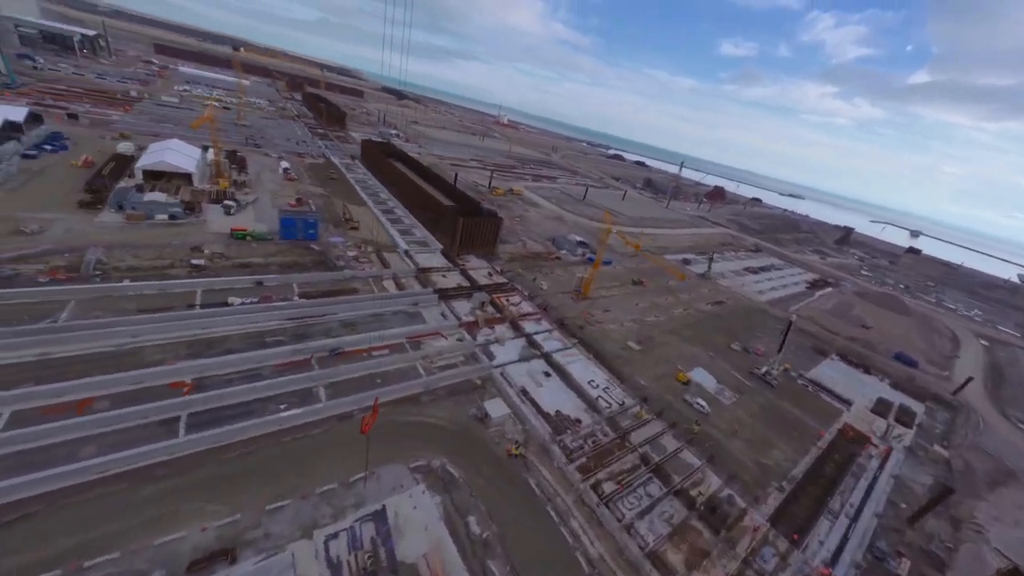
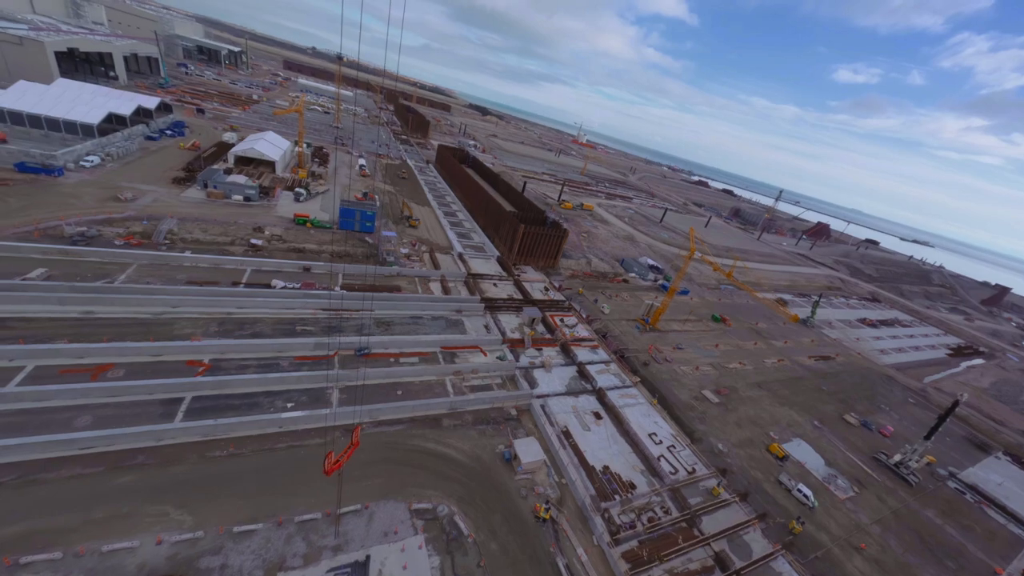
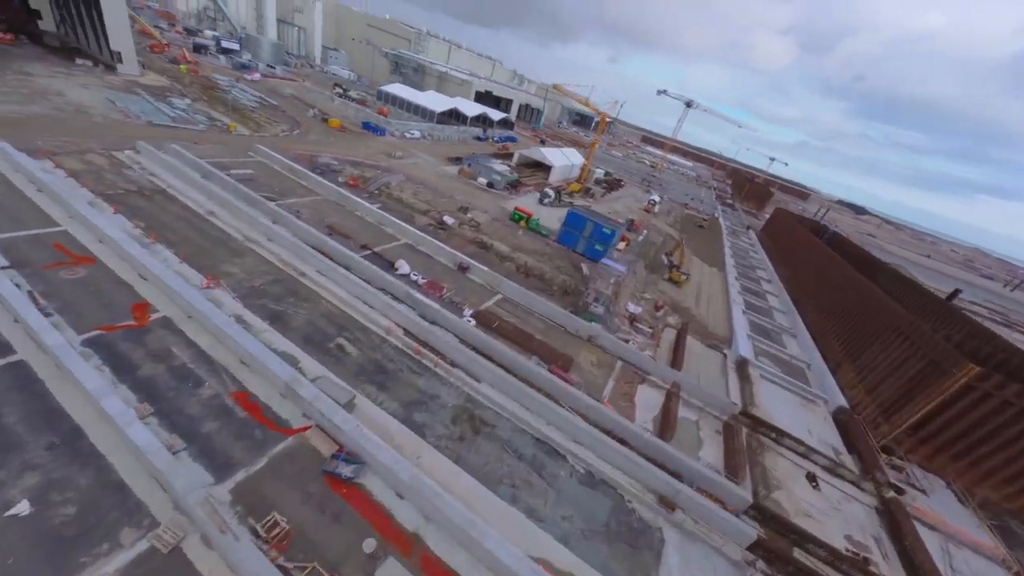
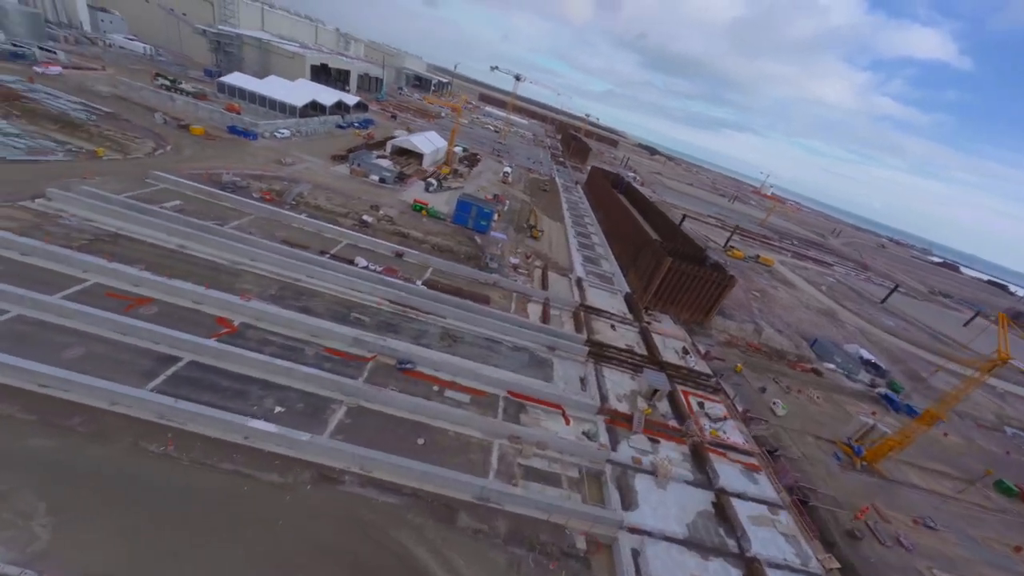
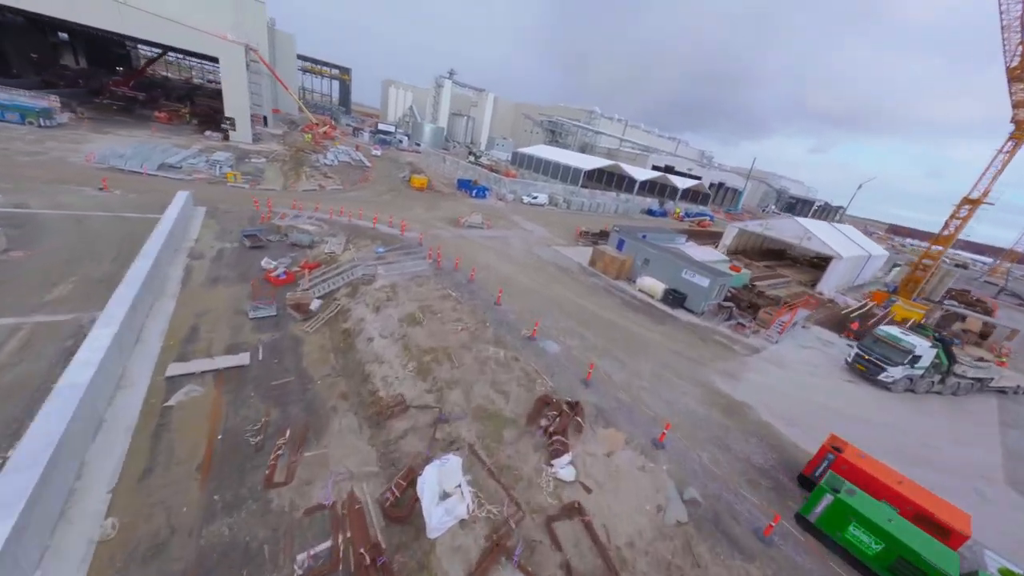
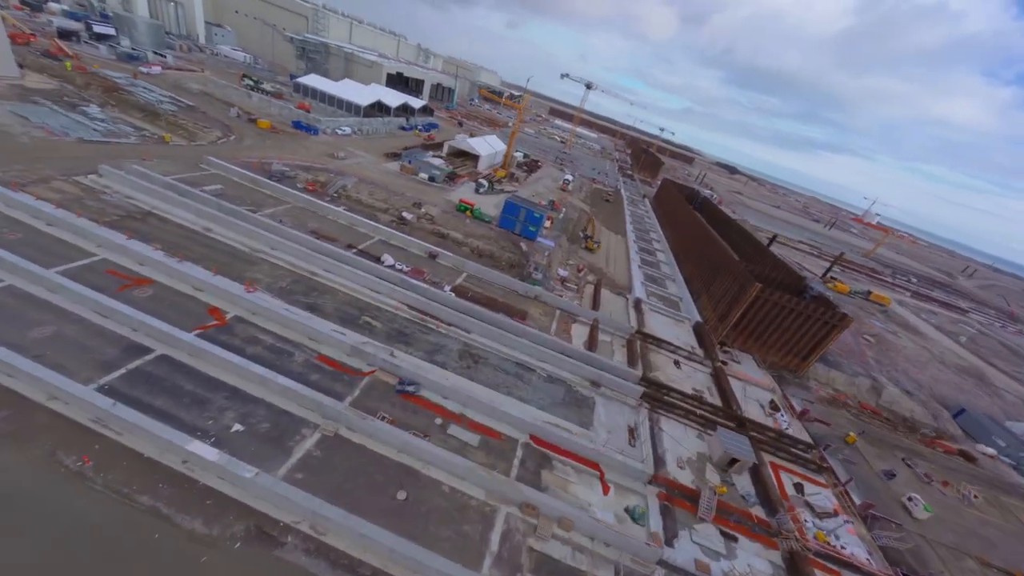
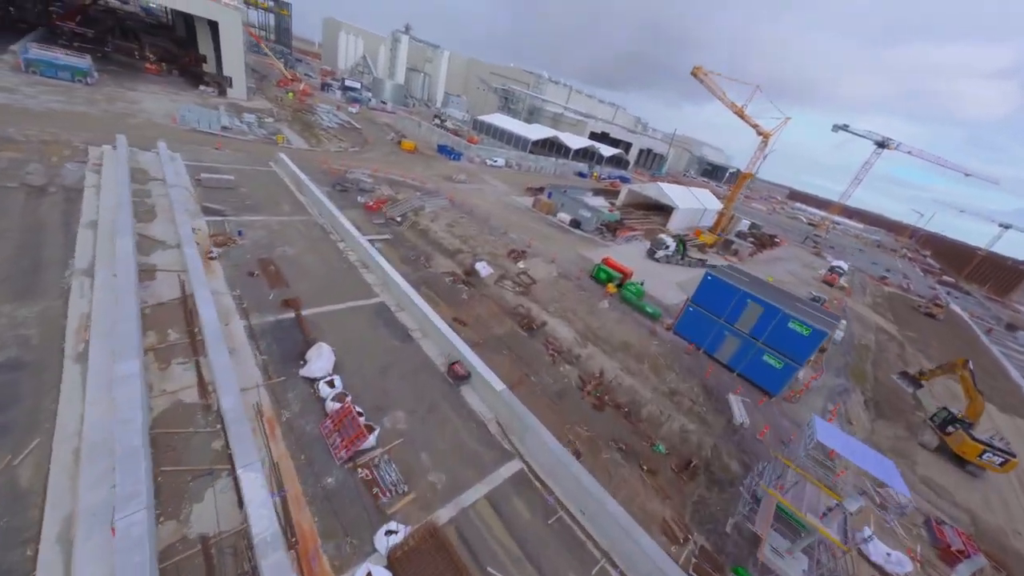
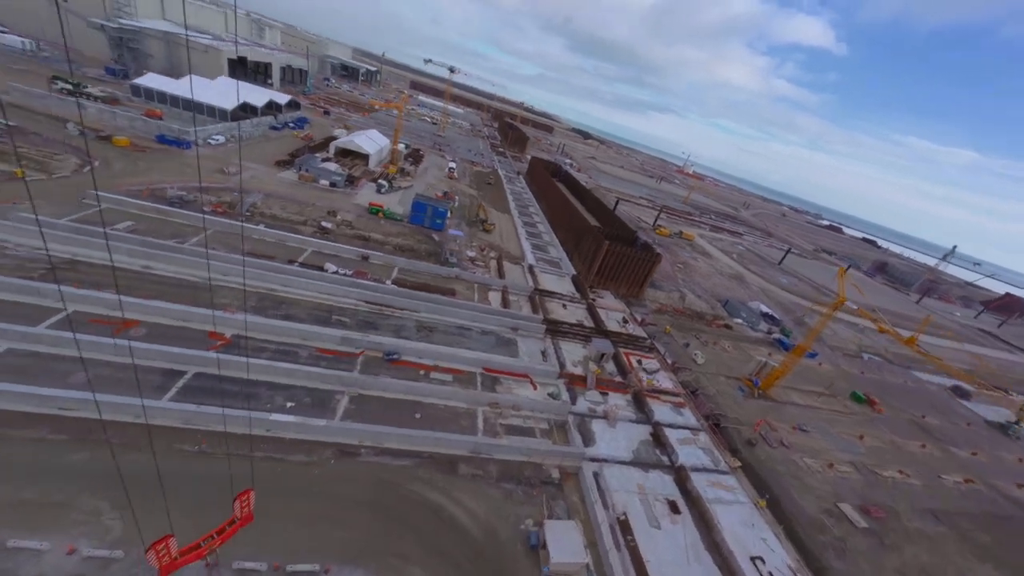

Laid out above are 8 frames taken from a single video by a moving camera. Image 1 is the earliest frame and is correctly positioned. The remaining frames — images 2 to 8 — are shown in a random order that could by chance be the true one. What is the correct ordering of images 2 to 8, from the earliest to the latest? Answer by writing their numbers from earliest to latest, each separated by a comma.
2, 8, 4, 6, 3, 7, 5
